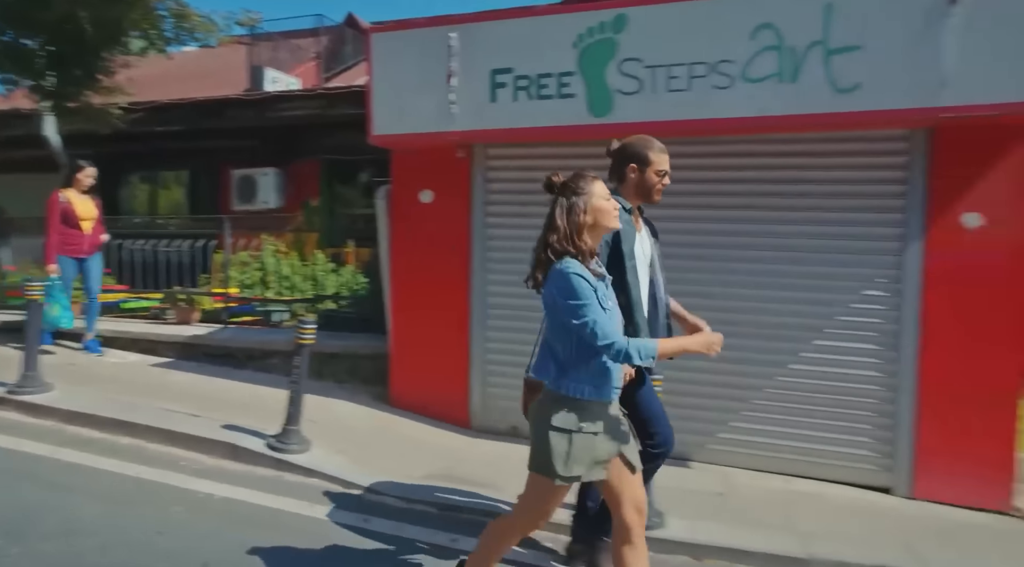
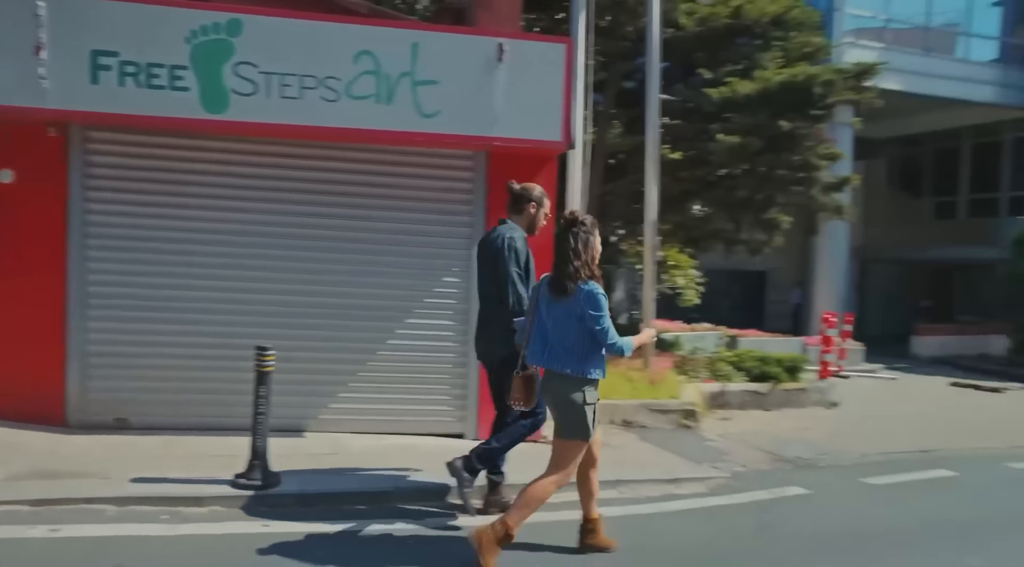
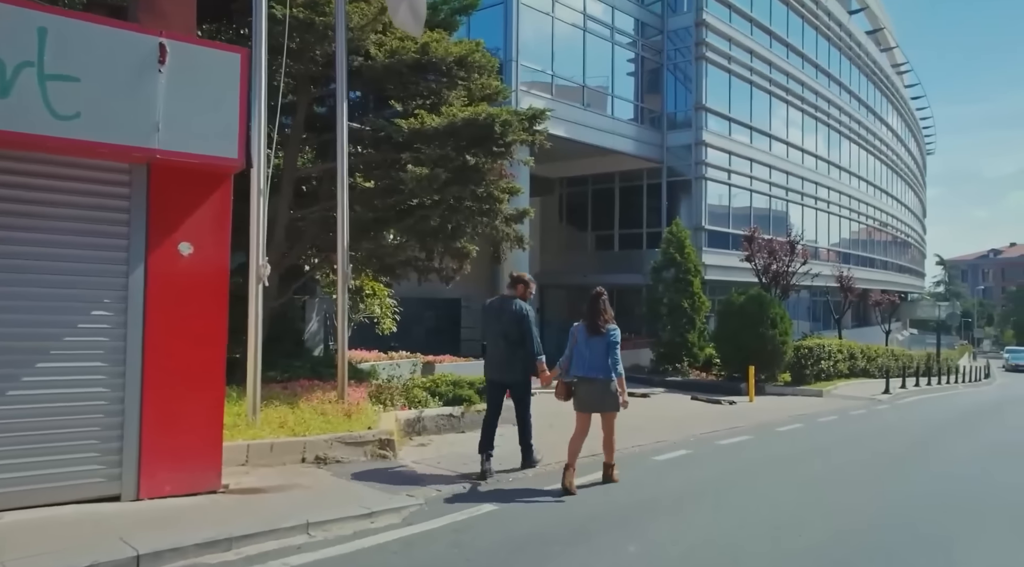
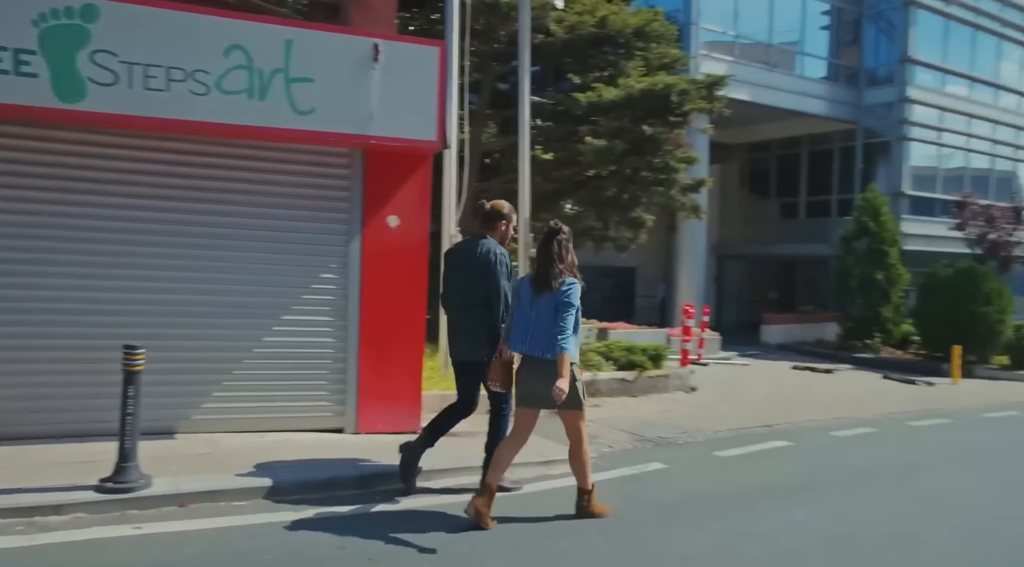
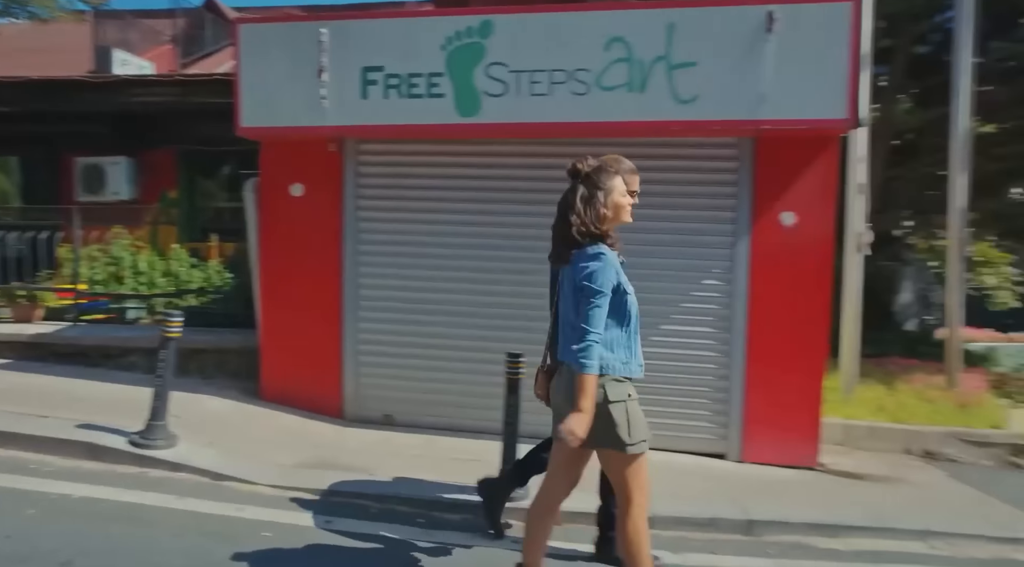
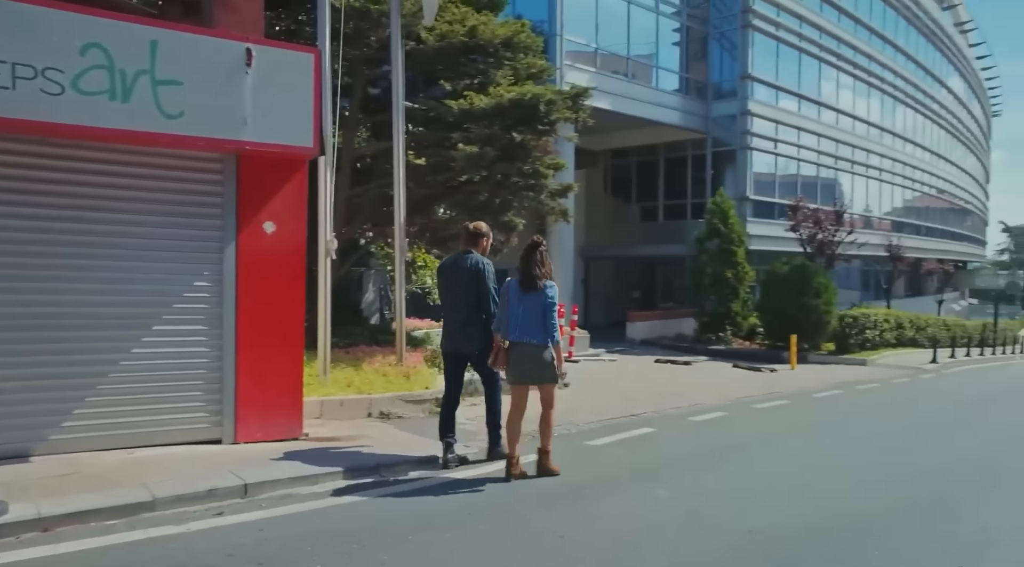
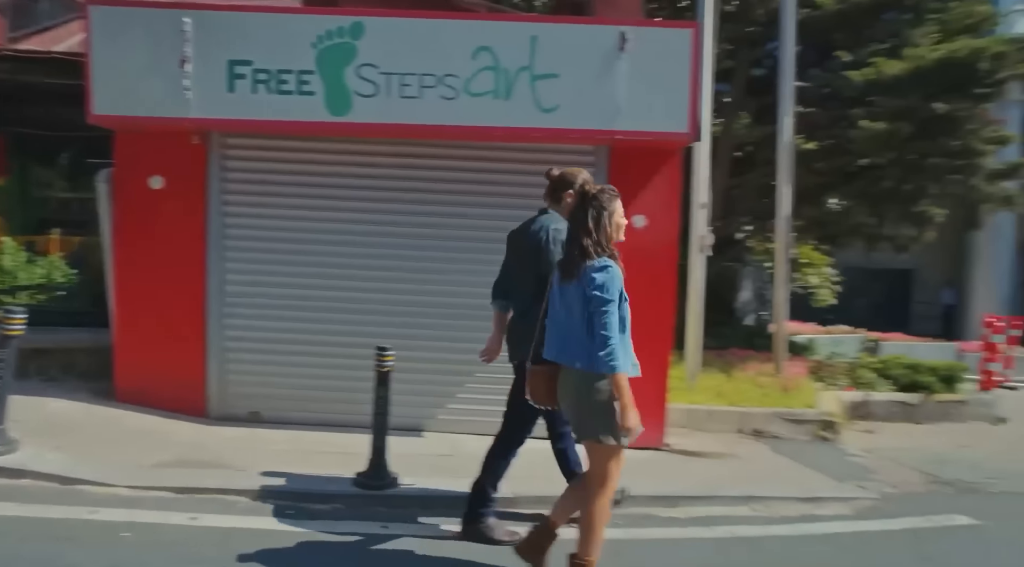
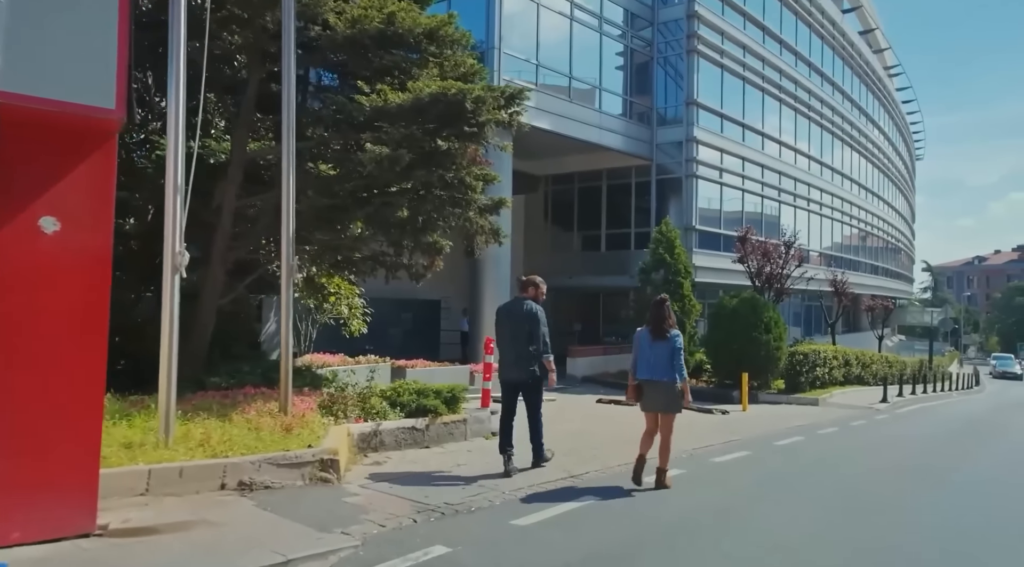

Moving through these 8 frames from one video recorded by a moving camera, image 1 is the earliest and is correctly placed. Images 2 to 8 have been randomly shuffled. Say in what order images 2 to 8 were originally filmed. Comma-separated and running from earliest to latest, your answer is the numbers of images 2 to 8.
5, 7, 2, 4, 6, 3, 8
